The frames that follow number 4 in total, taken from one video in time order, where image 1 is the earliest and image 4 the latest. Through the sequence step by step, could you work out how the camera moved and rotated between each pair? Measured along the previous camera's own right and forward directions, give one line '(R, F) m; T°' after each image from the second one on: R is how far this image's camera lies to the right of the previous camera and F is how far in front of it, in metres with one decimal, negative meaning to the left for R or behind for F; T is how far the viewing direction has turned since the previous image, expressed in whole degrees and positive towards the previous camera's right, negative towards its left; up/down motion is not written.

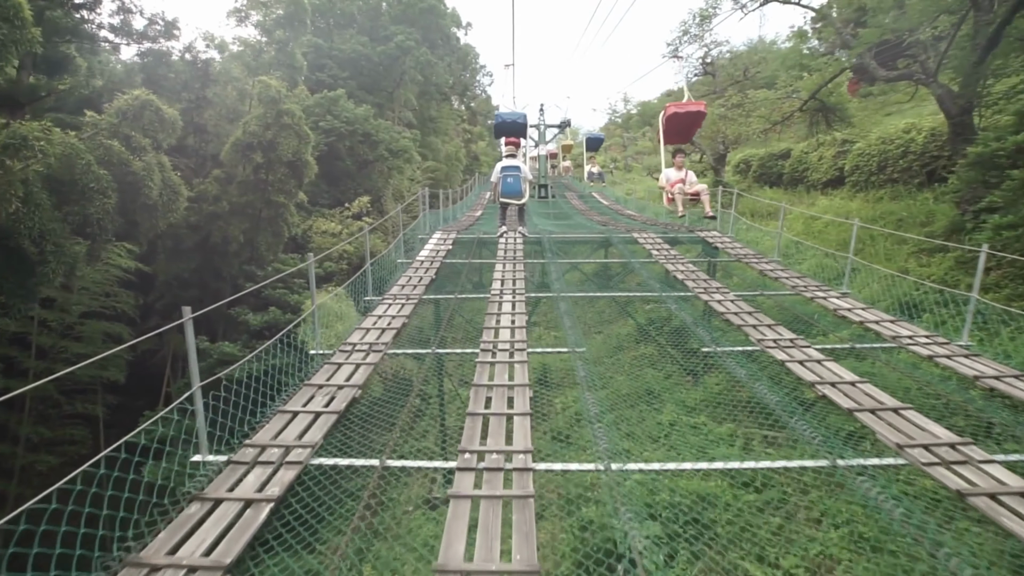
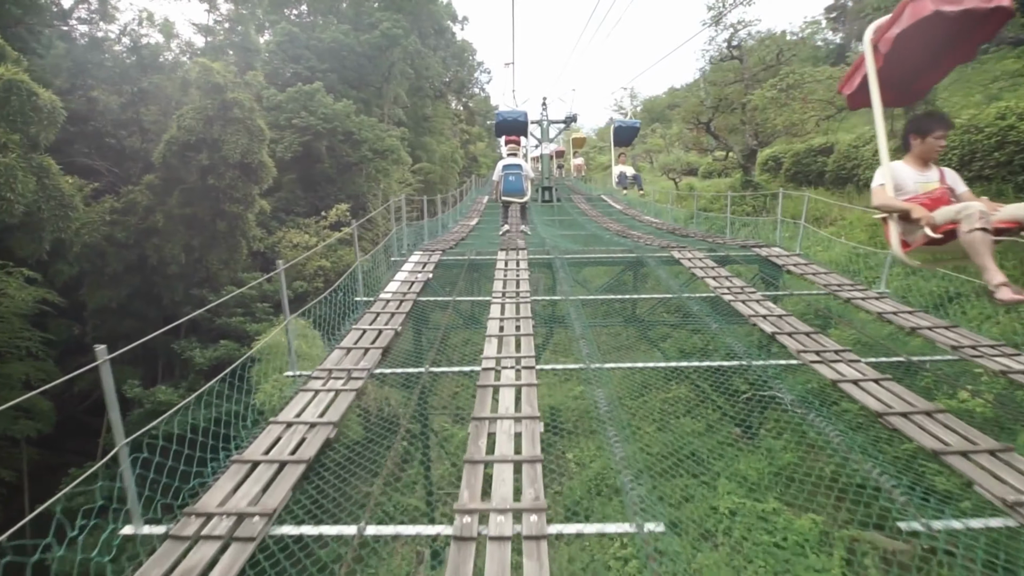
(0.0, +1.5) m; 0°
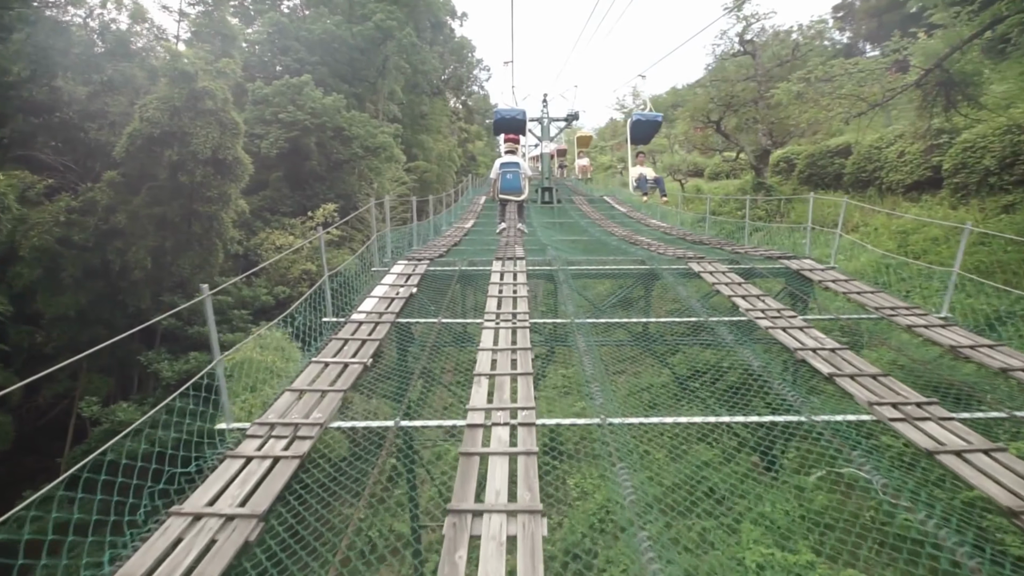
(0.0, +0.6) m; 0°
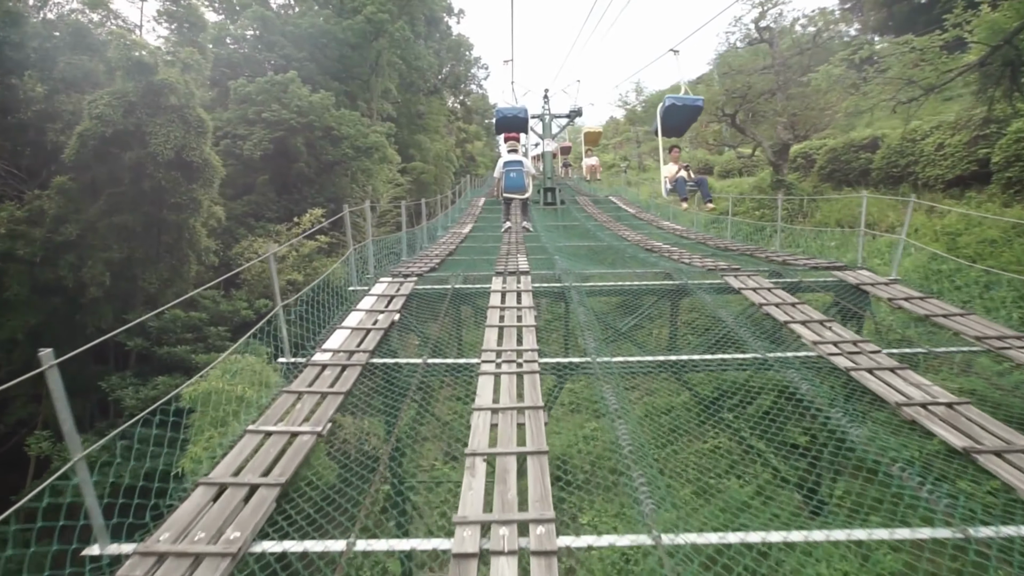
(0.0, +0.7) m; 0°
